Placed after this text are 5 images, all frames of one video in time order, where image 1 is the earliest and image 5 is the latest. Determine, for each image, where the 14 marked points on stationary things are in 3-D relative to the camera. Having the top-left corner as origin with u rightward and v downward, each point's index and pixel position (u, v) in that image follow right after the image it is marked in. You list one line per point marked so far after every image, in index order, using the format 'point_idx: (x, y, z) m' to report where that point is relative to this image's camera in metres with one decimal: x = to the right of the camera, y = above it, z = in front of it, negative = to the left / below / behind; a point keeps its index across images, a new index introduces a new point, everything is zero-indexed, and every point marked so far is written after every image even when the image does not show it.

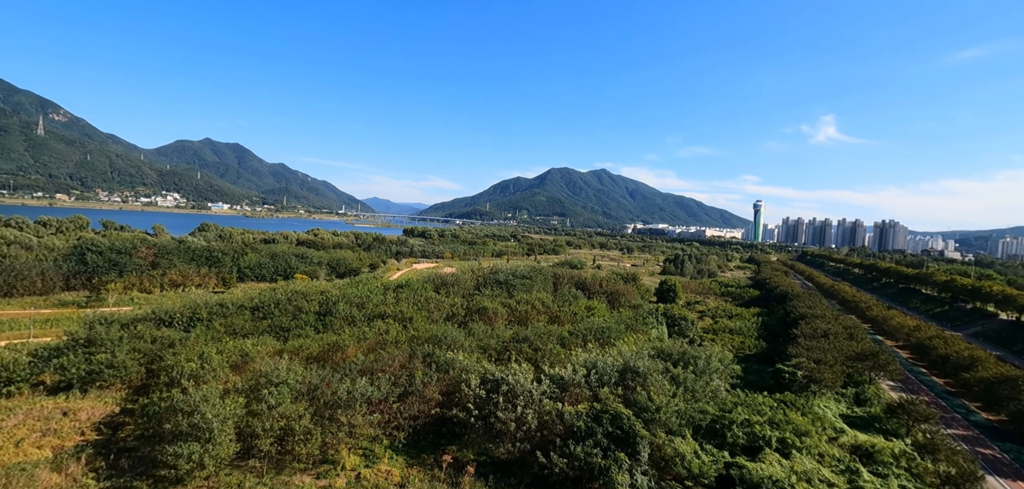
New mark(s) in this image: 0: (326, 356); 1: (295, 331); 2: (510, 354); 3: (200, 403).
0: (-5.8, -3.5, +14.4) m
1: (-8.3, -3.4, +18.0) m
2: (-0.1, -3.7, +15.6) m
3: (-6.5, -3.3, +9.8) m
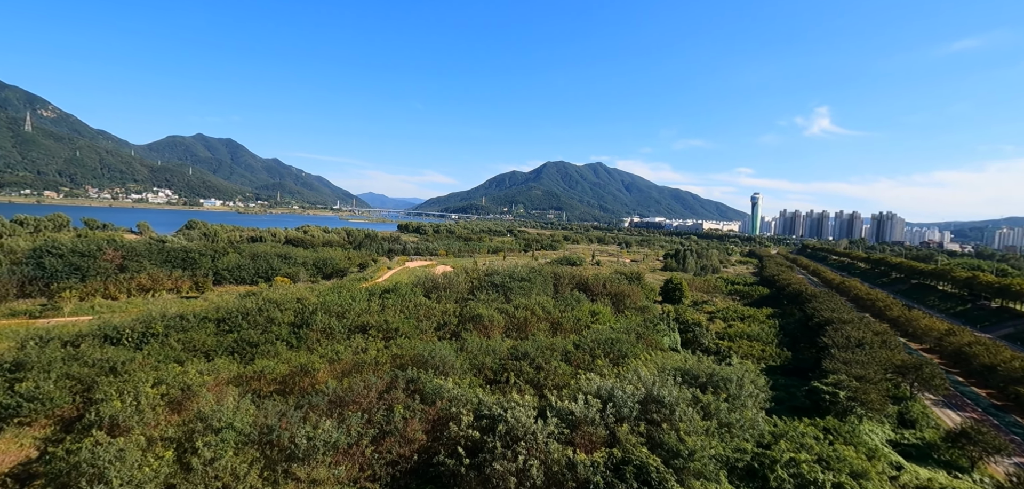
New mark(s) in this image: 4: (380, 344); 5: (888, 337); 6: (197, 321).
0: (-5.8, -3.7, +12.3) m
1: (-8.4, -3.5, +15.8) m
2: (-0.1, -3.8, +13.5) m
3: (-6.5, -3.6, +7.6) m
4: (-4.4, -3.3, +15.4) m
5: (+15.8, -3.9, +19.7) m
6: (-11.8, -2.8, +17.5) m
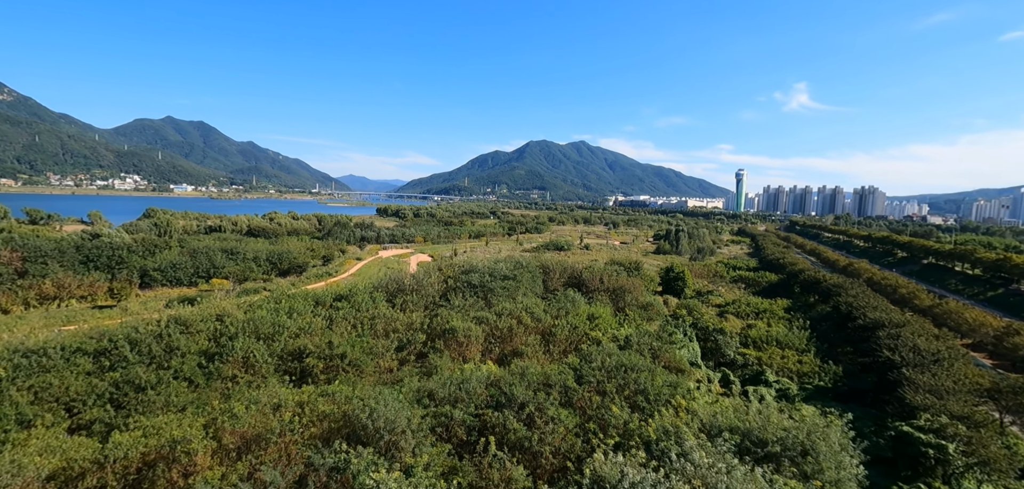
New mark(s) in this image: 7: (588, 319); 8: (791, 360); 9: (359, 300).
0: (-6.1, -3.9, +8.0) m
1: (-8.9, -3.7, +11.4) m
2: (-0.5, -3.9, +9.4) m
3: (-6.7, -4.0, +3.3) m
4: (-4.8, -3.4, +11.2) m
5: (+15.2, -3.4, +16.2) m
6: (-12.3, -3.0, +13.0) m
7: (+3.2, -3.1, +19.4) m
8: (+10.1, -4.1, +16.9) m
9: (-6.0, -2.2, +18.4) m
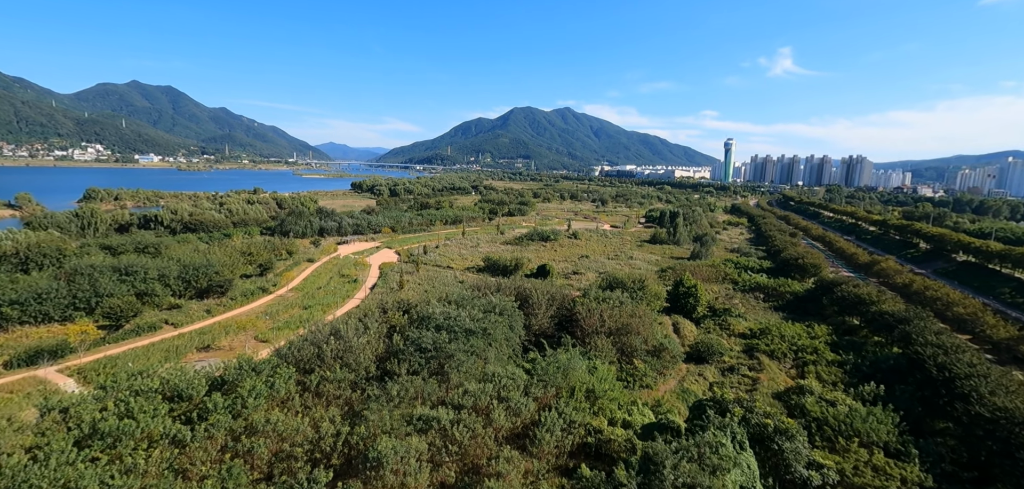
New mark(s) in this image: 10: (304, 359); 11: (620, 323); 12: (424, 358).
0: (-6.7, -6.2, +1.9) m
1: (-9.5, -5.8, +5.3) m
2: (-1.1, -6.1, +3.5) m
3: (-7.1, -6.6, -2.7) m
4: (-5.5, -5.5, +5.1) m
5: (+14.3, -4.9, +10.7) m
6: (-13.0, -5.0, +6.7) m
7: (+2.2, -4.5, +13.6) m
8: (+9.2, -5.7, +11.4) m
9: (-6.9, -3.8, +12.2) m
10: (-6.2, -3.4, +14.1) m
11: (+4.4, -3.1, +19.3) m
12: (-2.7, -3.5, +14.2) m
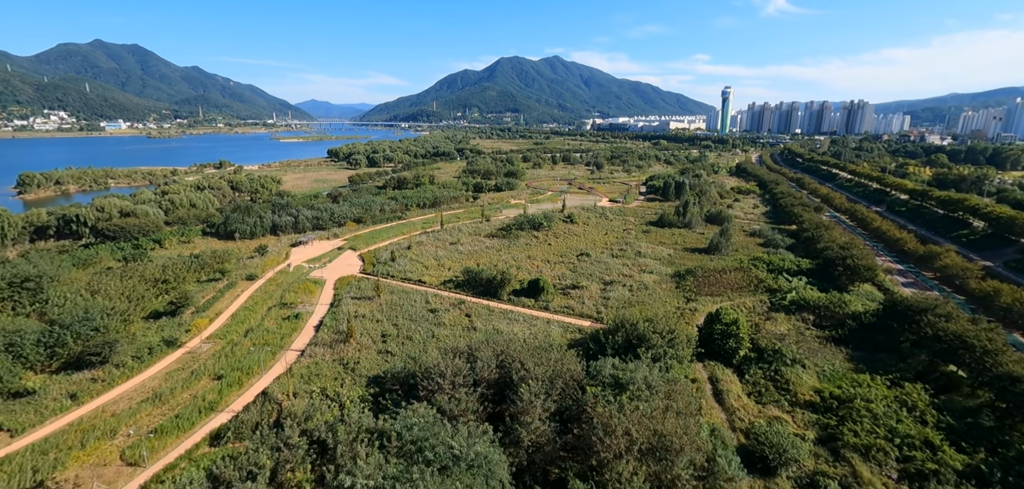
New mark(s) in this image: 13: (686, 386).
0: (-6.9, -10.2, -4.2) m
1: (-9.8, -9.5, -1.0) m
2: (-1.3, -9.7, -2.6) m
3: (-7.2, -11.1, -8.8) m
4: (-5.7, -9.1, -1.1) m
5: (+14.0, -7.3, +4.7) m
6: (-13.3, -8.7, +0.3) m
7: (+1.8, -7.0, +7.4) m
8: (+8.9, -8.2, +5.3) m
9: (-7.3, -6.8, +5.8) m
10: (-6.6, -6.2, +7.7) m
11: (+3.8, -5.0, +12.9) m
12: (-3.1, -6.1, +7.8) m
13: (+5.9, -4.7, +16.0) m
